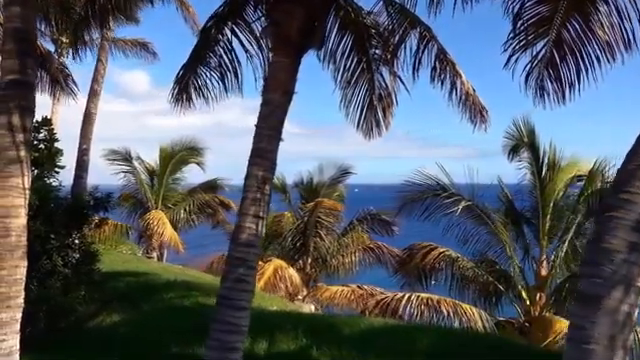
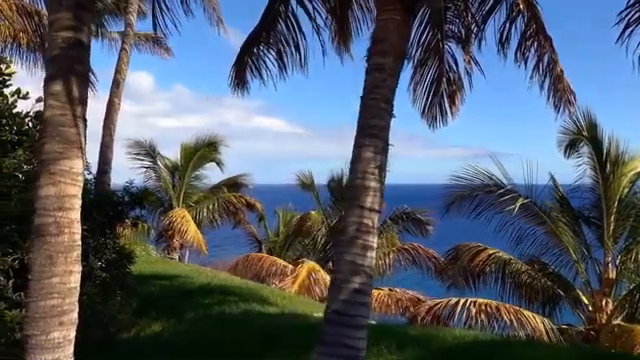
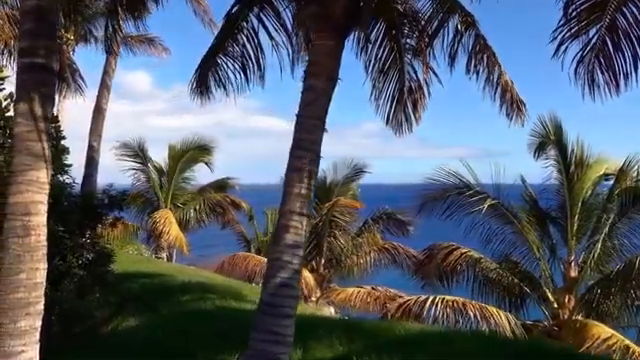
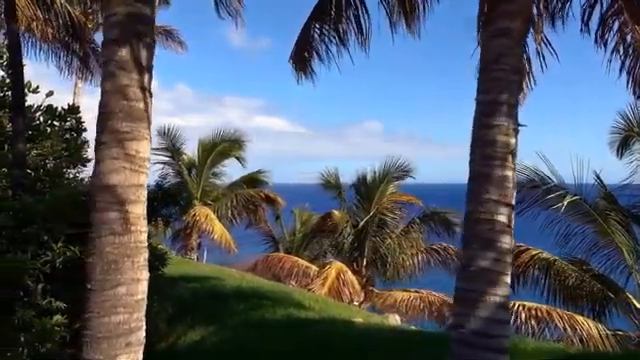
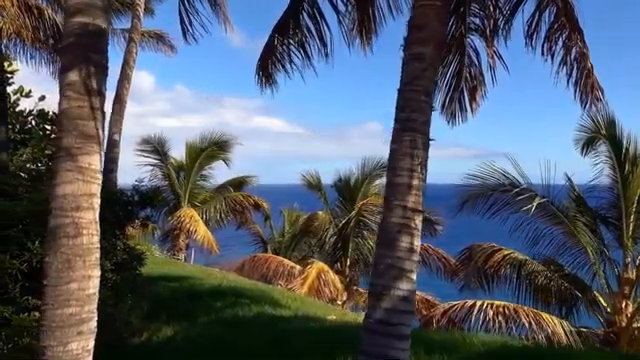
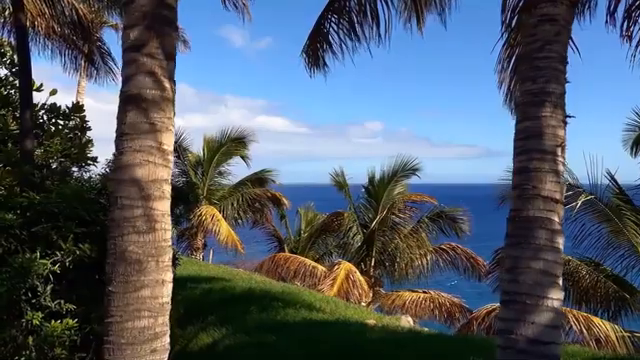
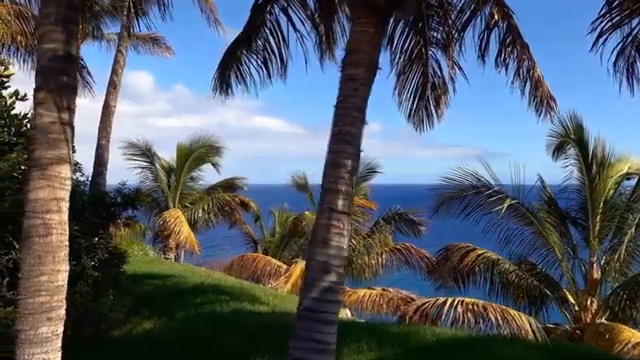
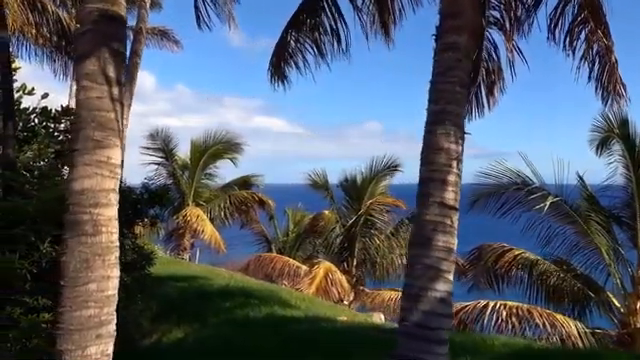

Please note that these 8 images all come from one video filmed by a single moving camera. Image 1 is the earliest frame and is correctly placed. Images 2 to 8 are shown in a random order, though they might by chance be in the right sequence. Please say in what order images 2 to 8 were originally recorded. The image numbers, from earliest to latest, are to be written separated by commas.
3, 7, 2, 5, 8, 4, 6
